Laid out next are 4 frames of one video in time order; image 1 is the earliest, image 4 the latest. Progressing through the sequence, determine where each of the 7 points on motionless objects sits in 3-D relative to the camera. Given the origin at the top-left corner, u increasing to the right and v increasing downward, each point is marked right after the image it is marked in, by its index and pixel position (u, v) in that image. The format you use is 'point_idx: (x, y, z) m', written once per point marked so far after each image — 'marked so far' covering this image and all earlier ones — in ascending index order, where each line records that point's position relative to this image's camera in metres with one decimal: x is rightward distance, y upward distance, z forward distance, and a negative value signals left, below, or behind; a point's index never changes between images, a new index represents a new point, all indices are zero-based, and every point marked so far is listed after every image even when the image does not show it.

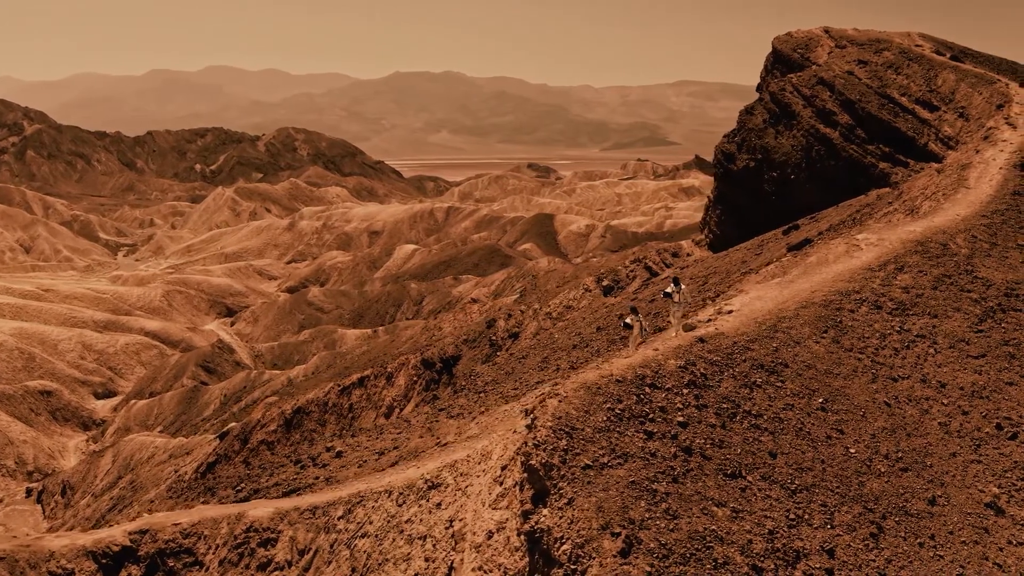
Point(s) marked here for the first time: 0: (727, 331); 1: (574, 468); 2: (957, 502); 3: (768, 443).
0: (+3.4, -0.7, +13.8) m
1: (+0.8, -2.1, +9.9) m
2: (+5.7, -2.7, +11.0) m
3: (+3.3, -2.0, +11.2) m
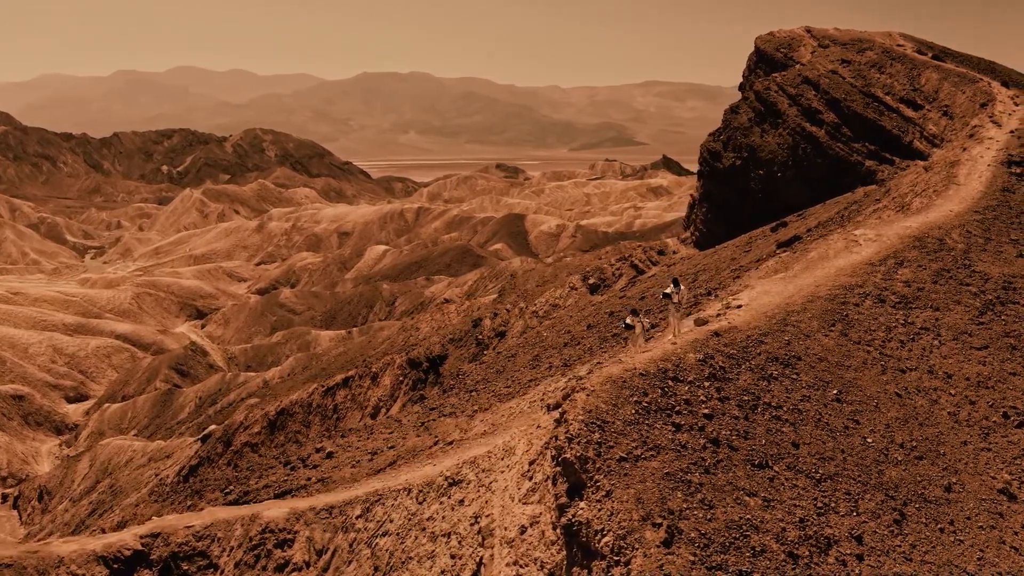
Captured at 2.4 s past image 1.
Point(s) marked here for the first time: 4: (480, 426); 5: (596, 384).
0: (+3.7, -0.6, +14.0) m
1: (+1.2, -2.0, +10.1) m
2: (+6.0, -2.6, +11.3) m
3: (+3.7, -1.9, +11.4) m
4: (-0.8, -2.8, +17.2) m
5: (+1.1, -1.3, +11.3) m
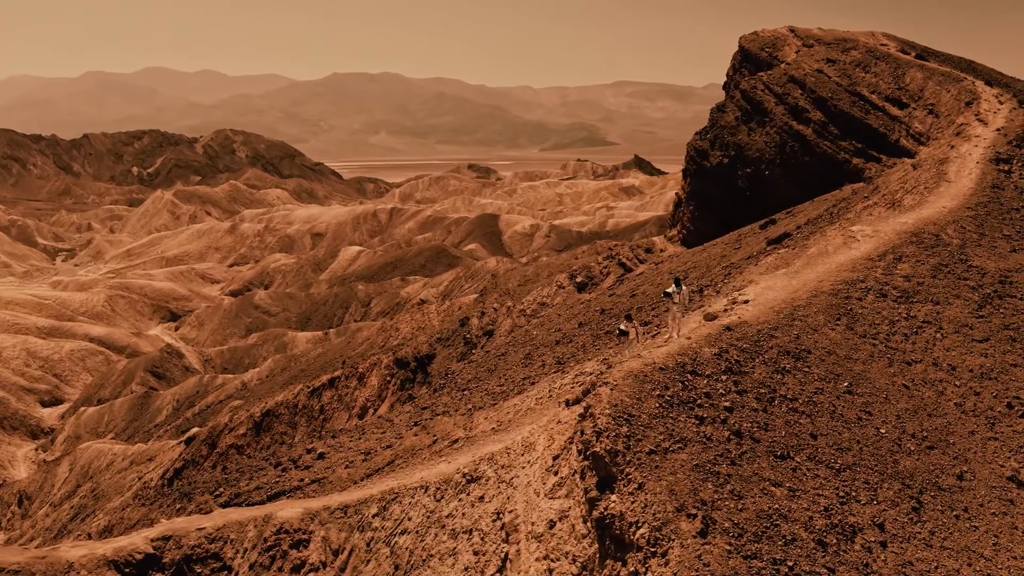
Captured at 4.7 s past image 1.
0: (+3.9, -0.5, +14.2) m
1: (+1.5, -2.0, +10.2) m
2: (+6.3, -2.5, +11.6) m
3: (+4.0, -1.8, +11.6) m
4: (-0.6, -2.8, +17.3) m
5: (+1.4, -1.2, +11.5) m
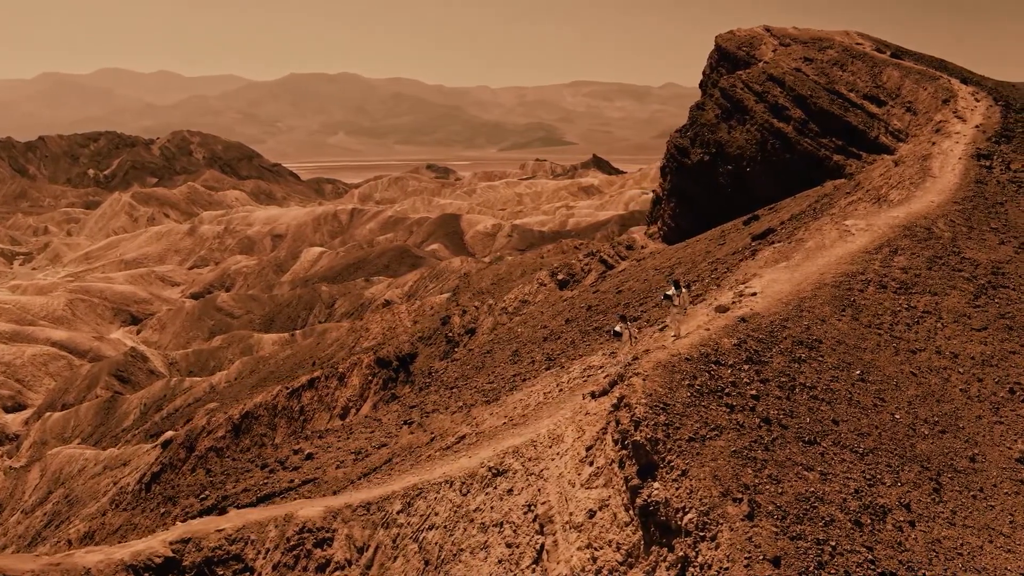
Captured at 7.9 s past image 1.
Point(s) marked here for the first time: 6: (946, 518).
0: (+4.2, -0.4, +14.6) m
1: (+2.0, -1.9, +10.5) m
2: (+6.8, -2.4, +12.1) m
3: (+4.4, -1.7, +12.0) m
4: (-0.4, -2.7, +17.5) m
5: (+1.8, -1.1, +11.8) m
6: (+5.3, -2.8, +10.6) m
